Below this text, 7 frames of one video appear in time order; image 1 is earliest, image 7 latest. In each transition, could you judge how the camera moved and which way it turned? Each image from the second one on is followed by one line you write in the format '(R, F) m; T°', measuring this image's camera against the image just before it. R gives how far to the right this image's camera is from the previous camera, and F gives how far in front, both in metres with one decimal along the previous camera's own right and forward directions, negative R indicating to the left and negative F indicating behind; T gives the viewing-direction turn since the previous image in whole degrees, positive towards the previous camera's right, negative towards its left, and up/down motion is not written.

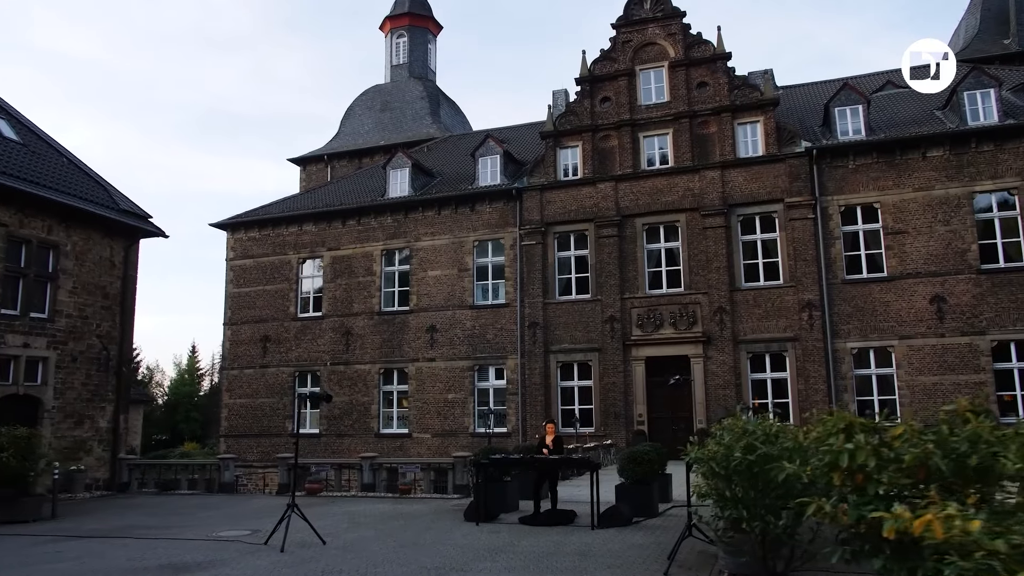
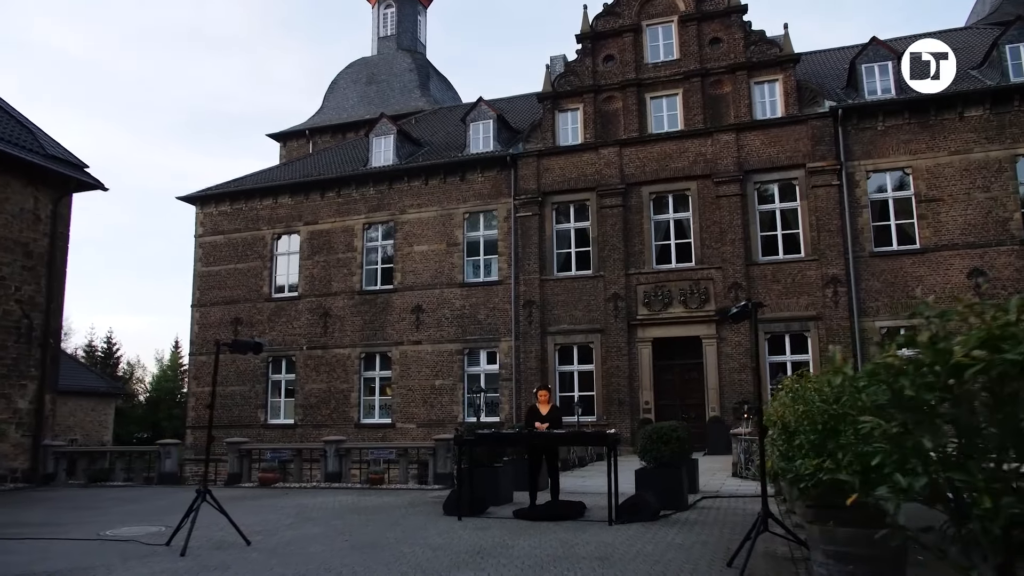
(0.0, +2.1) m; 0°
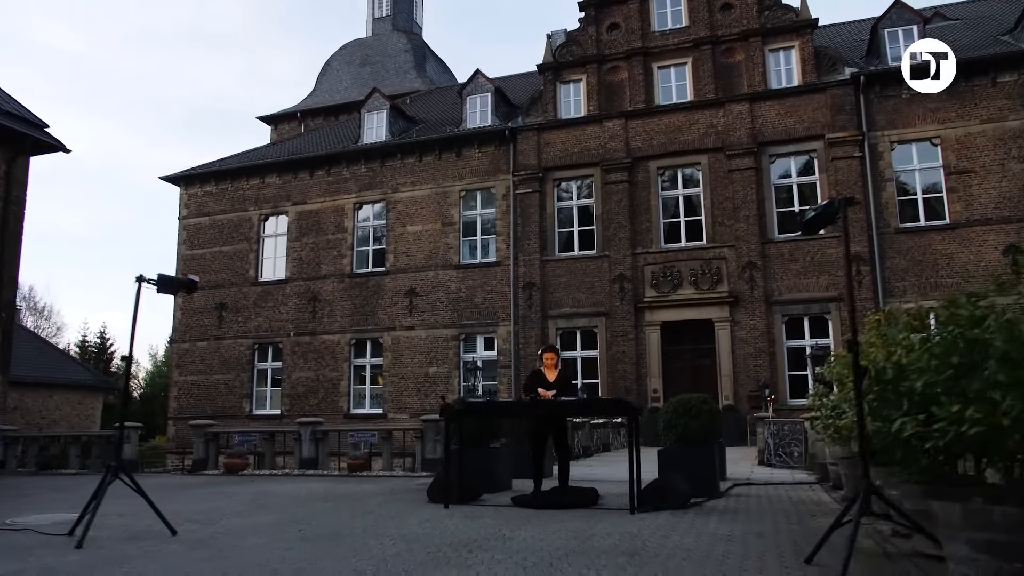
(0.0, +1.3) m; 0°
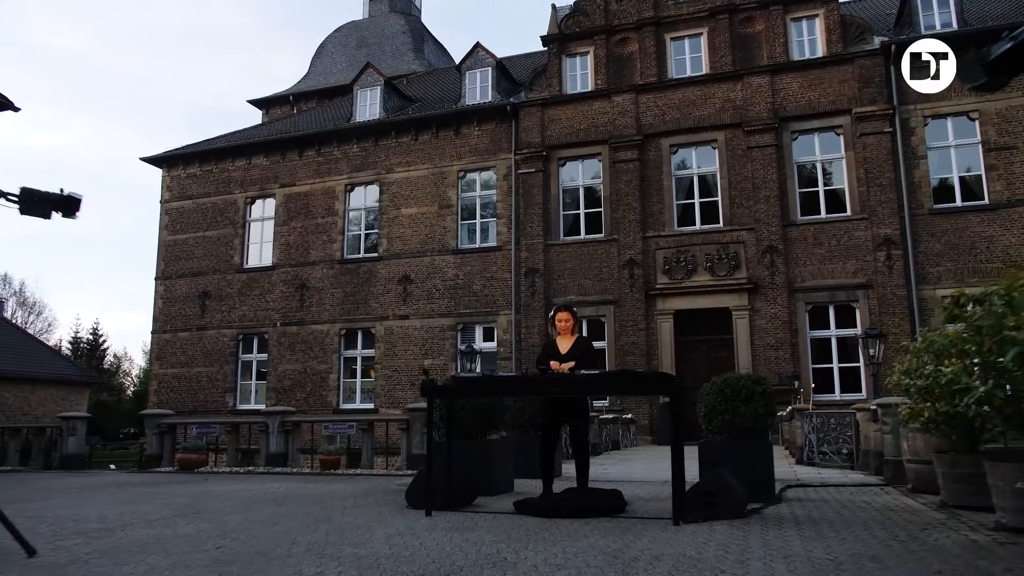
(0.0, +1.4) m; 0°
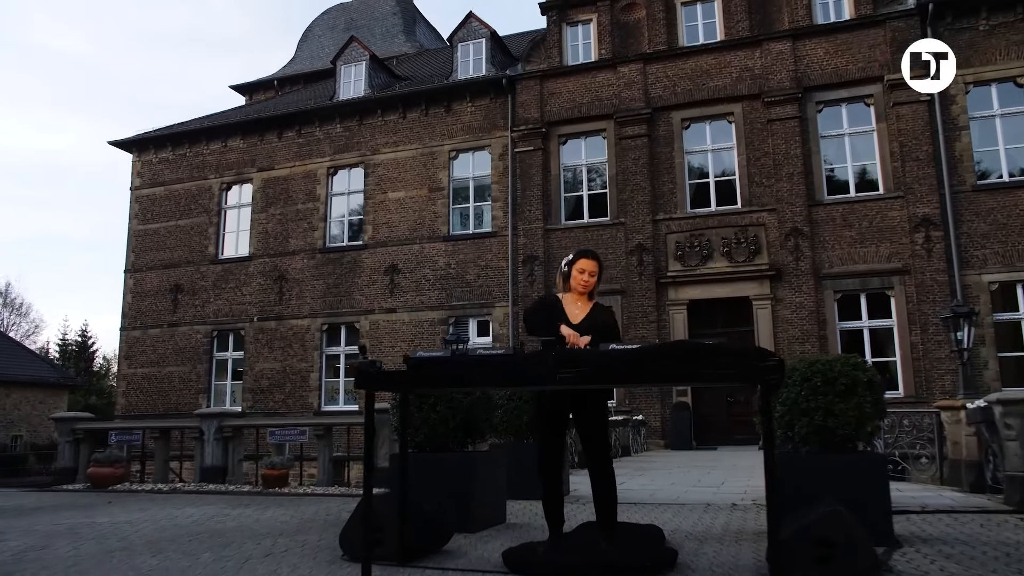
(0.0, +1.7) m; 0°
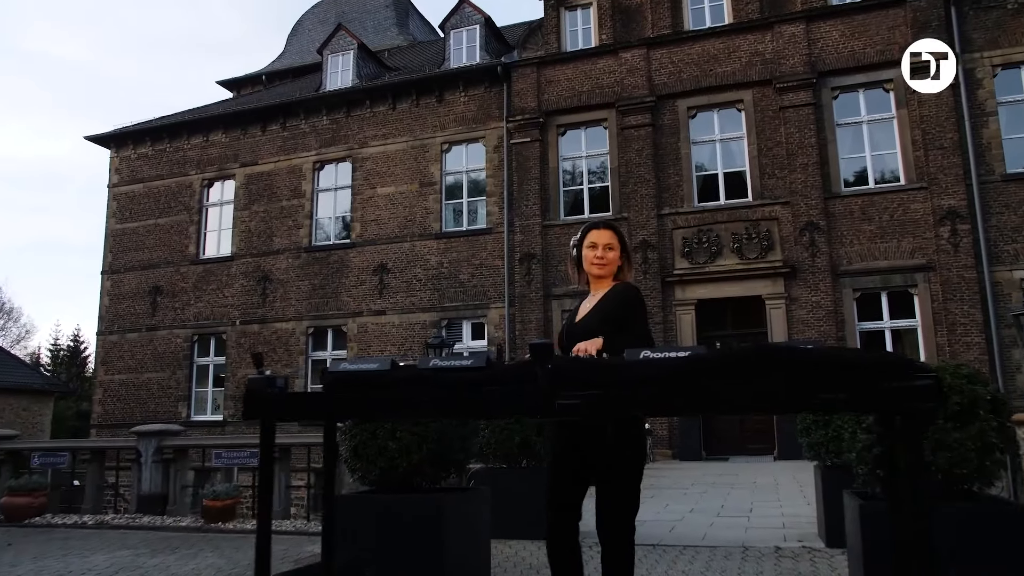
(+0.1, +1.0) m; 0°
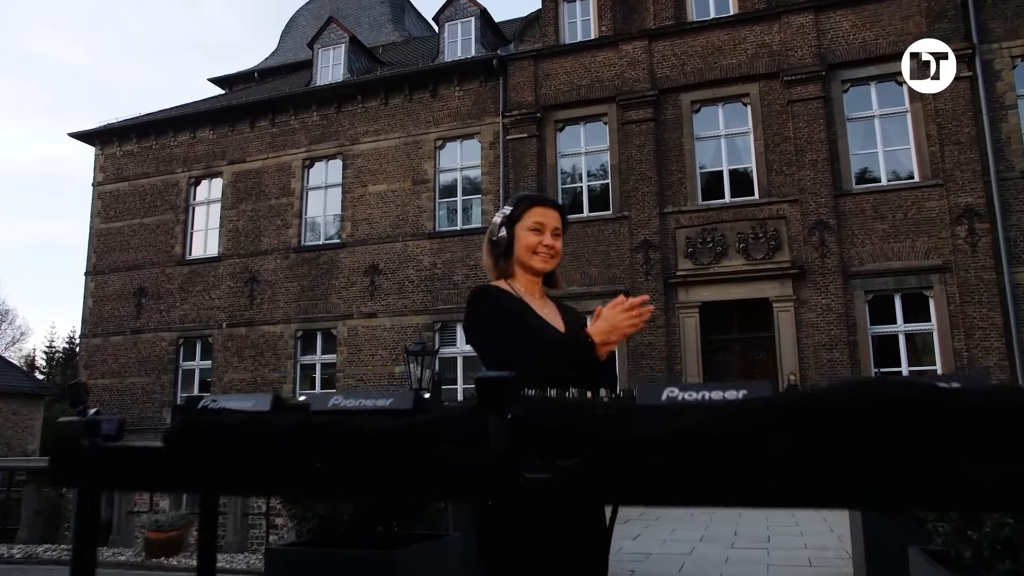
(+0.1, +0.7) m; 0°
